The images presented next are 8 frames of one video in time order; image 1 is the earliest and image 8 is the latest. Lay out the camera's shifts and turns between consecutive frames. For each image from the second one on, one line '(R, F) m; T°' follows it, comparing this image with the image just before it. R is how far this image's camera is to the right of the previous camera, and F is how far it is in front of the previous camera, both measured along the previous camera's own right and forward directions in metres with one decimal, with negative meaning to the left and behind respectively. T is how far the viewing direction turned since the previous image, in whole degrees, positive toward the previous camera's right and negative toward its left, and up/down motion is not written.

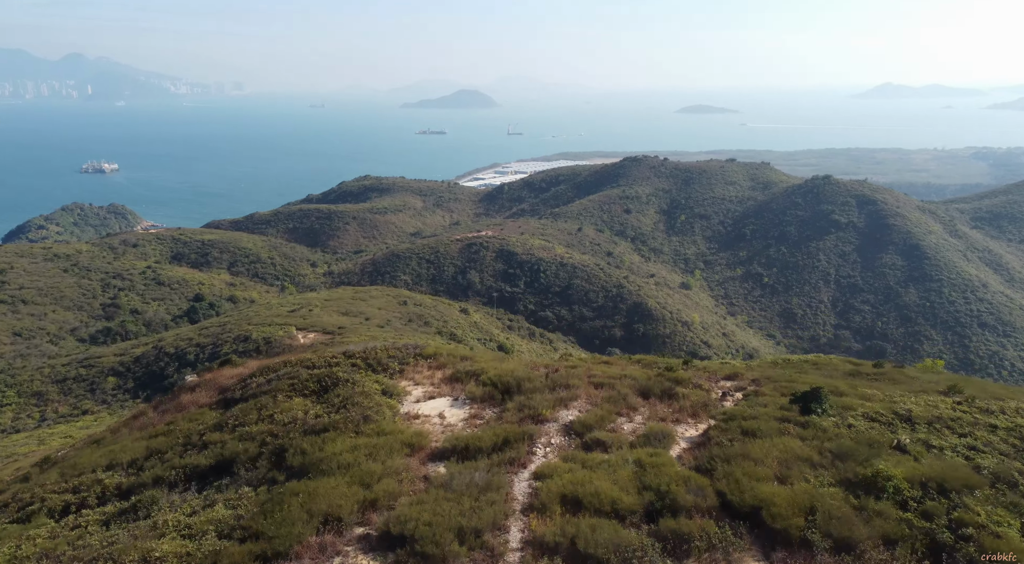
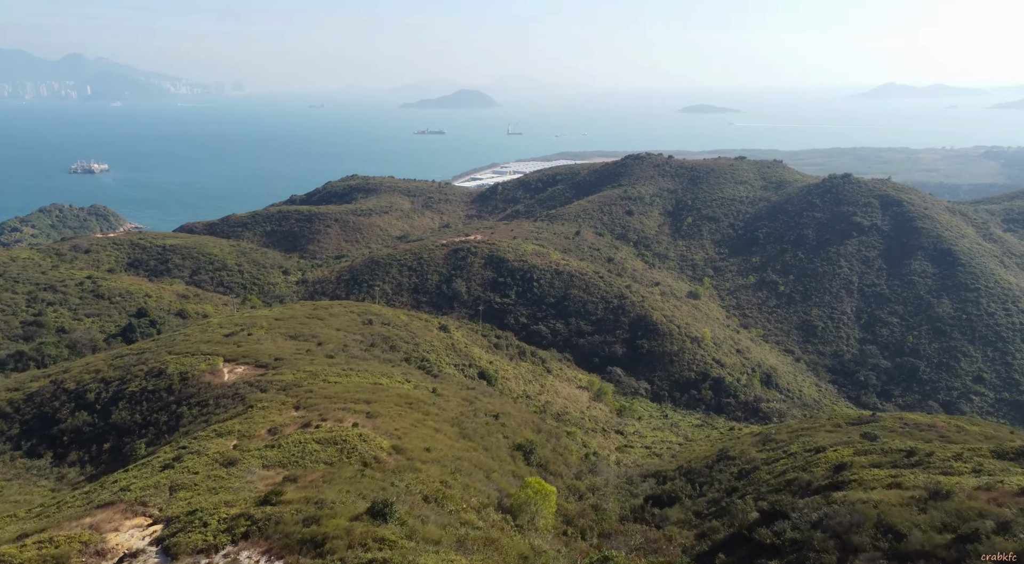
(+1.3, +9.7) m; 0°
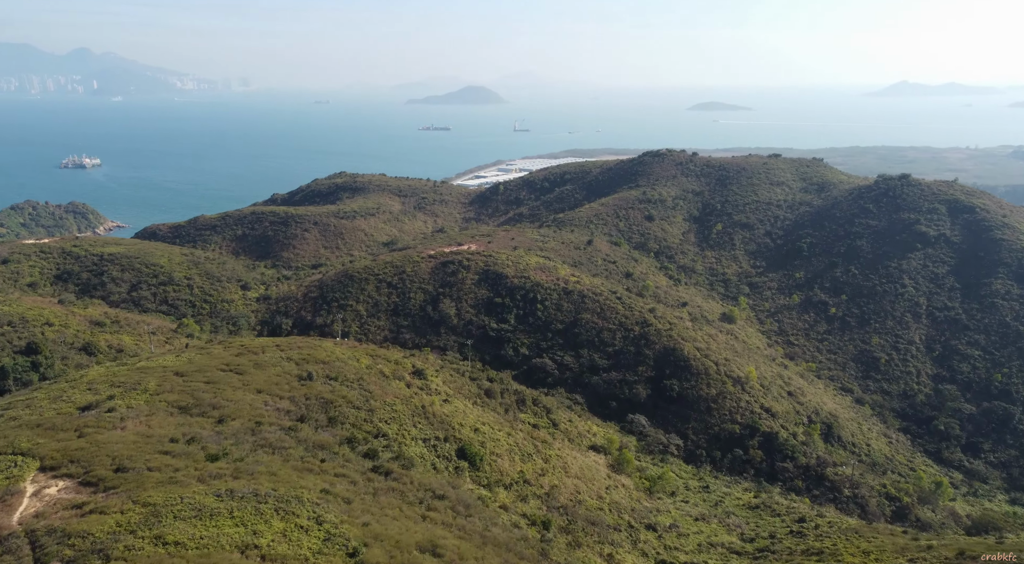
(+0.7, +15.7) m; 0°
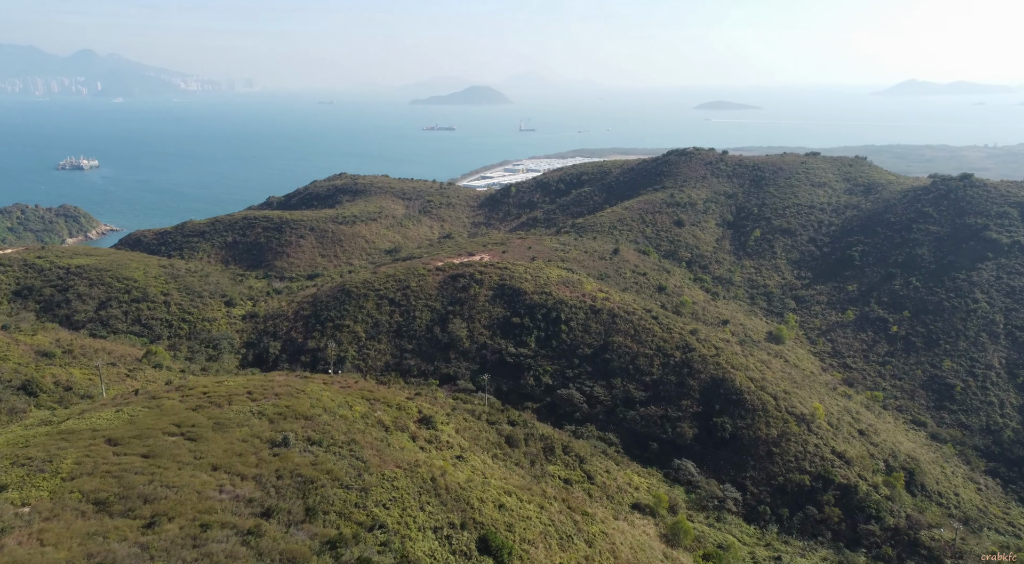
(-1.3, +9.7) m; 0°
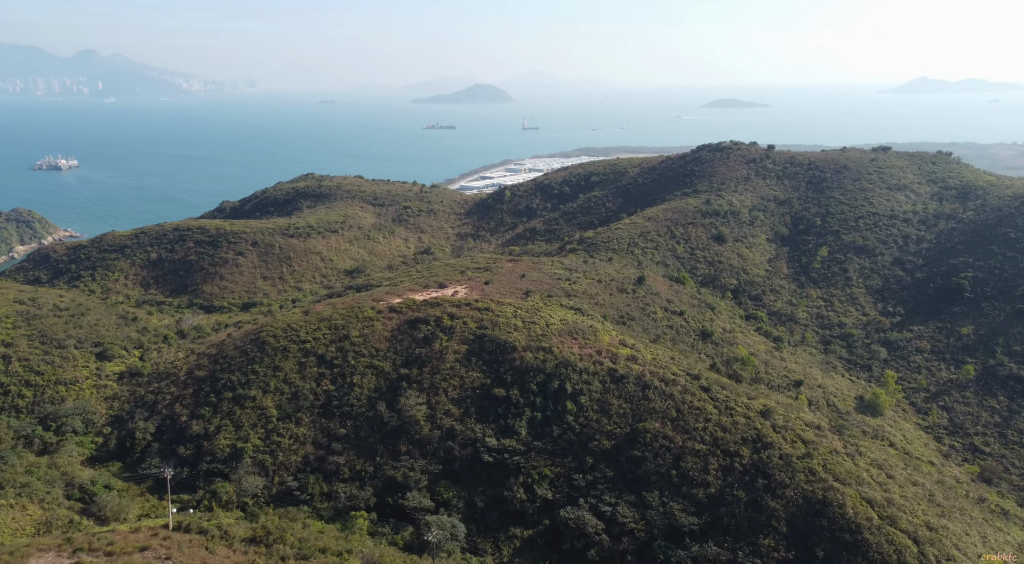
(+1.3, +21.8) m; 0°
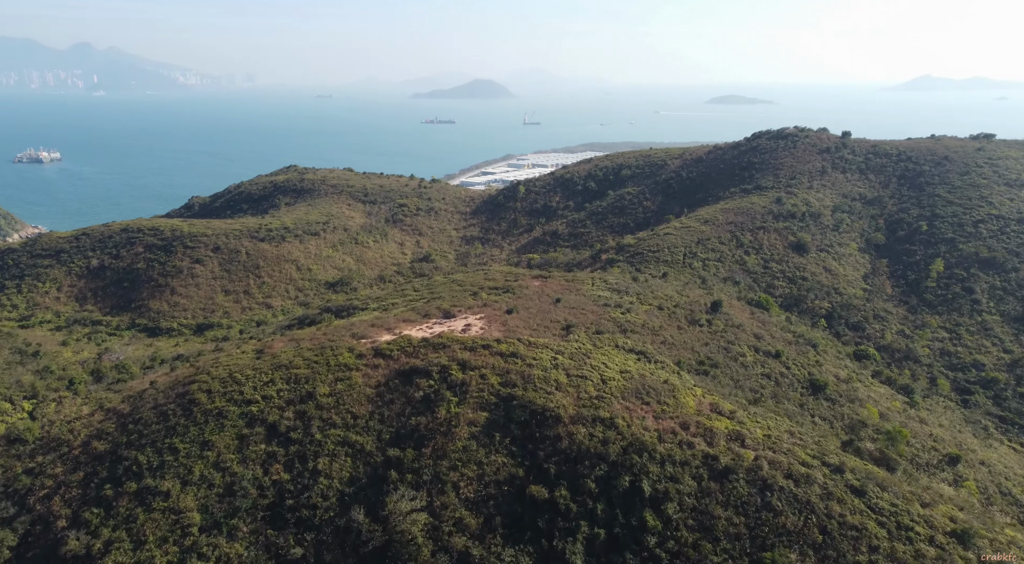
(-1.8, +15.7) m; 0°
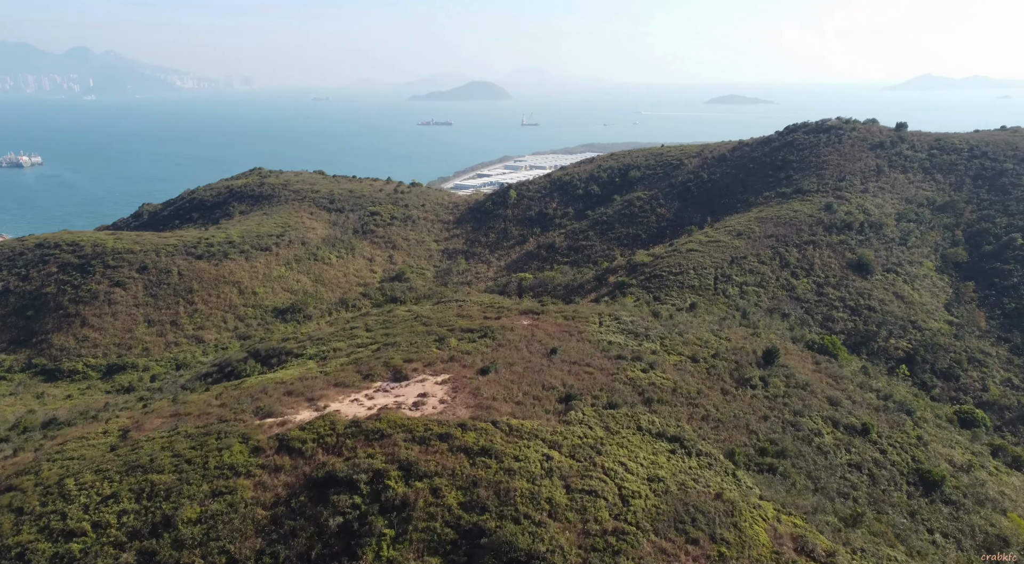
(+0.9, +12.3) m; 0°
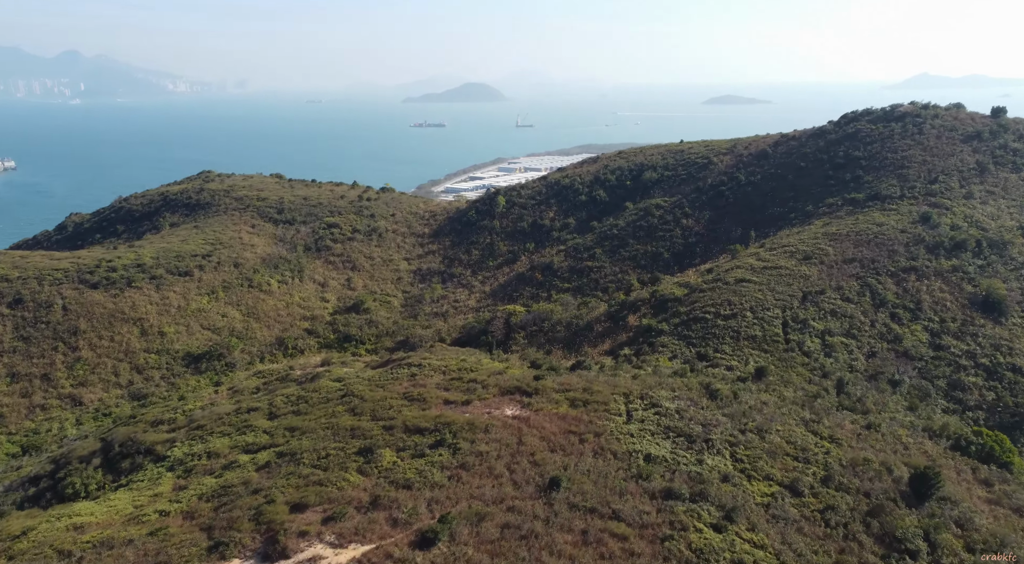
(+0.6, +13.7) m; 0°
